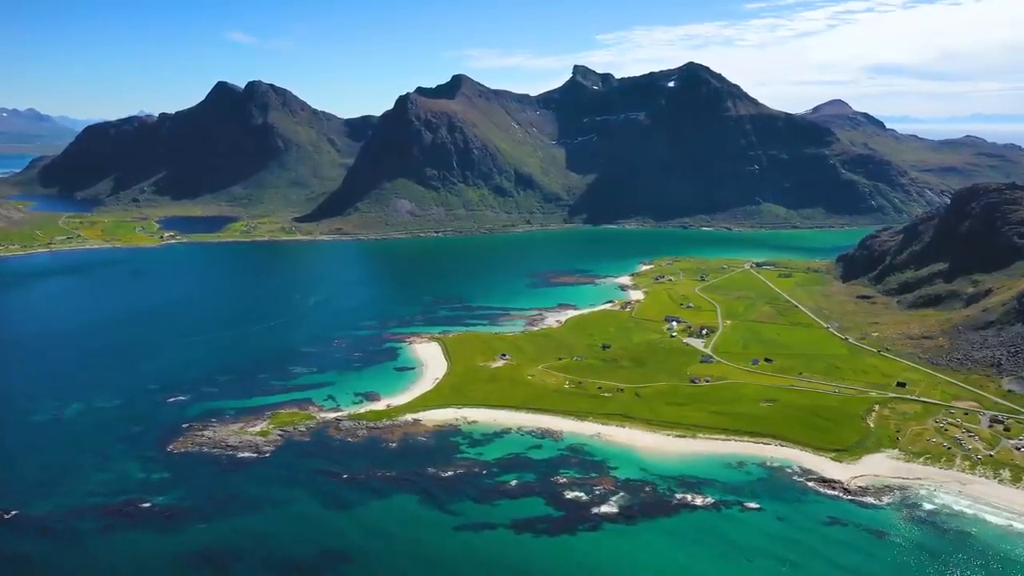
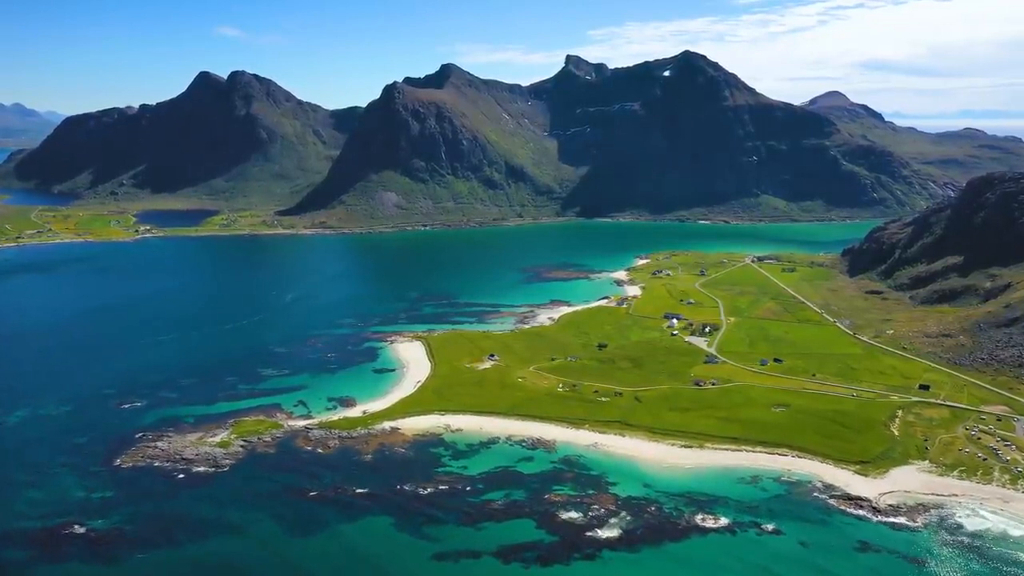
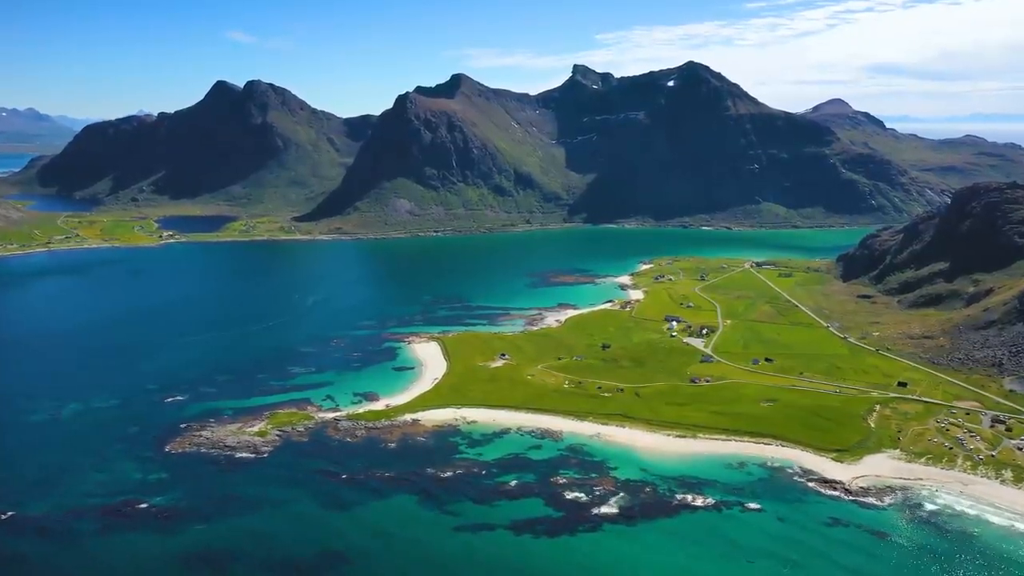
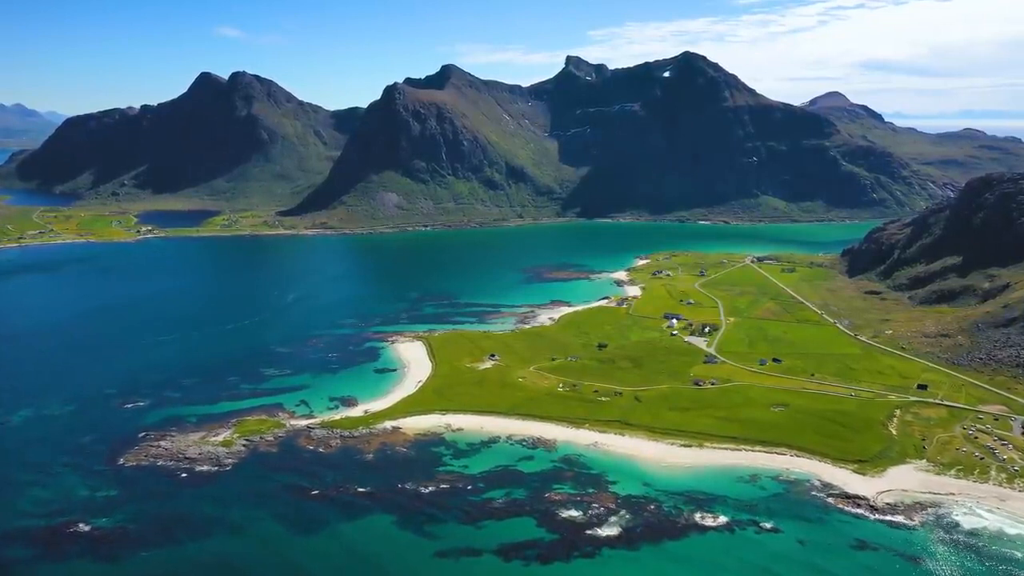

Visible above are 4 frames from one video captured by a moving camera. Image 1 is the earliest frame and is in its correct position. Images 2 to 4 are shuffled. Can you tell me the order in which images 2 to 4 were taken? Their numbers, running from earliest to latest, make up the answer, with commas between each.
3, 4, 2
